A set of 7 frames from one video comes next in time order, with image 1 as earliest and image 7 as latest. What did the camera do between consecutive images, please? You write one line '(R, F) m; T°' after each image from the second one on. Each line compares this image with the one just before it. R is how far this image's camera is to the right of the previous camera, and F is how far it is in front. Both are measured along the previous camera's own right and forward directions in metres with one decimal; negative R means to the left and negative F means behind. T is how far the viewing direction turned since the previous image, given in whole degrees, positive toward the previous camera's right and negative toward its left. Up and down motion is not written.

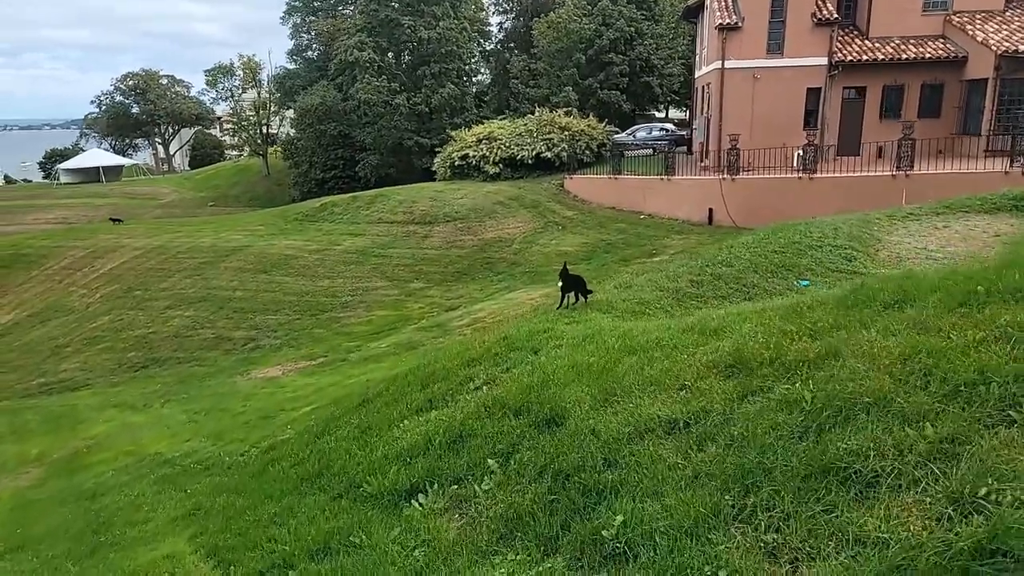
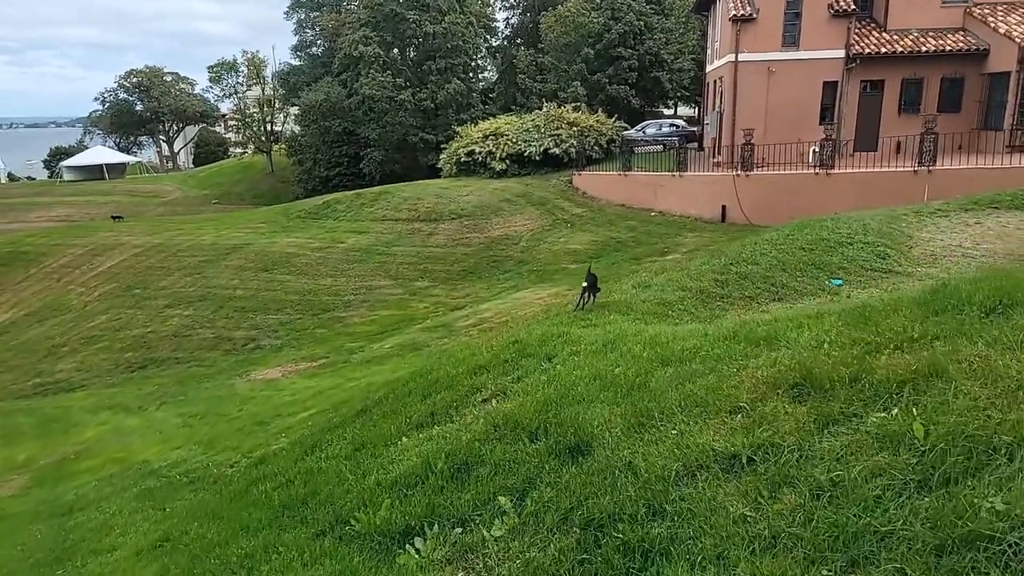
(0.0, +0.6) m; 0°
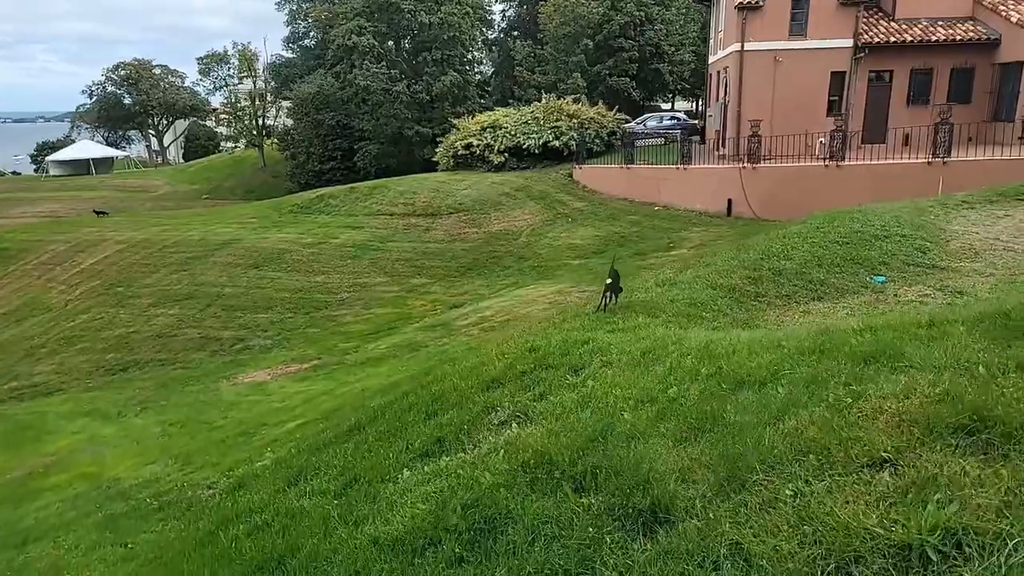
(-0.2, +0.9) m; 0°
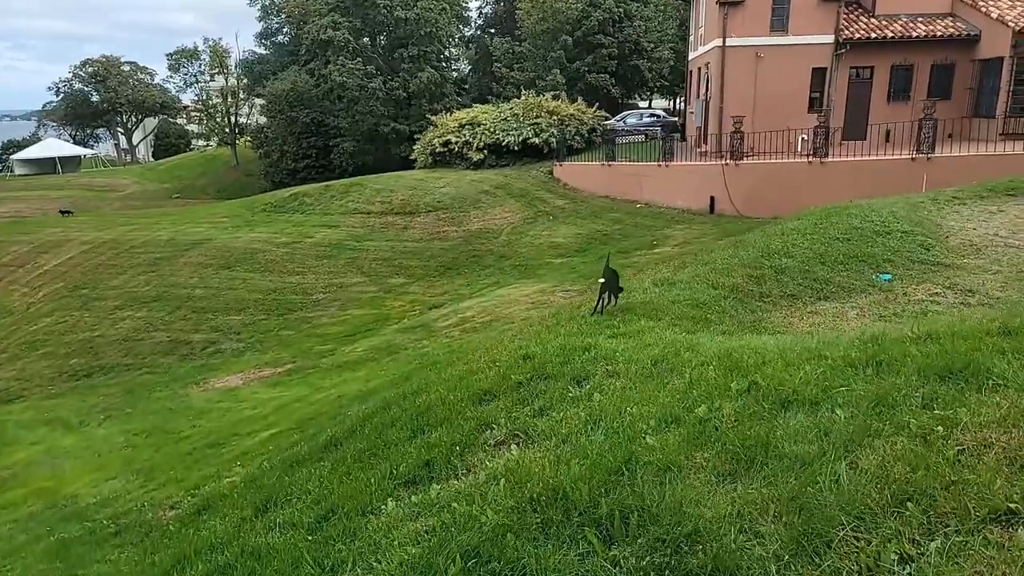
(-0.1, +0.5) m; +2°
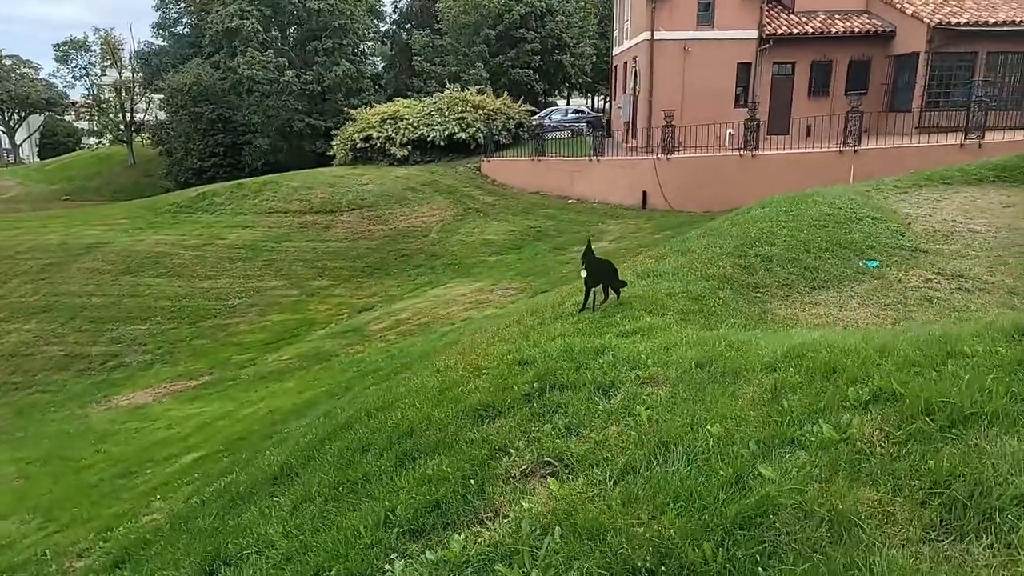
(-0.5, +0.8) m; +7°
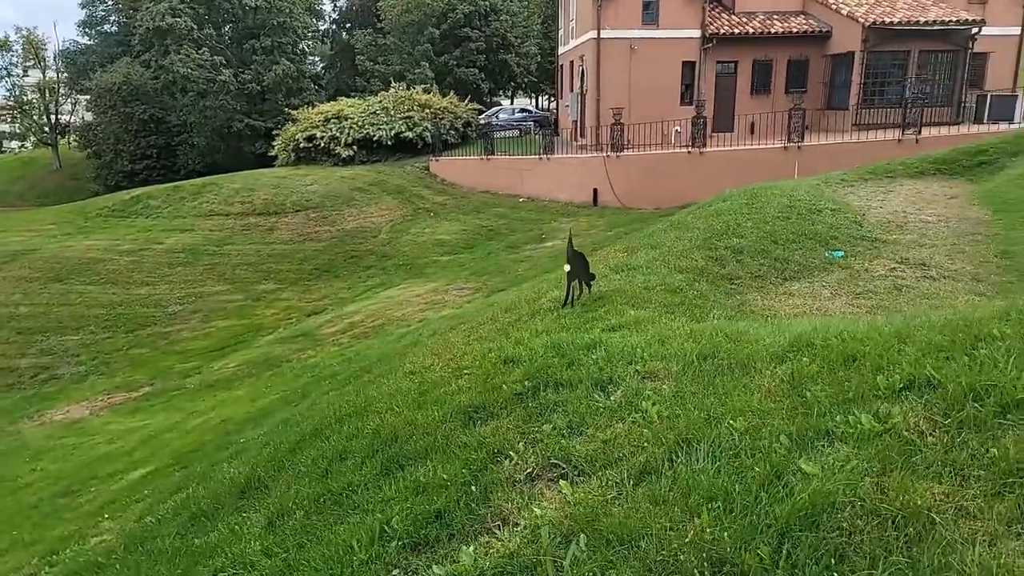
(-0.2, +0.2) m; +4°
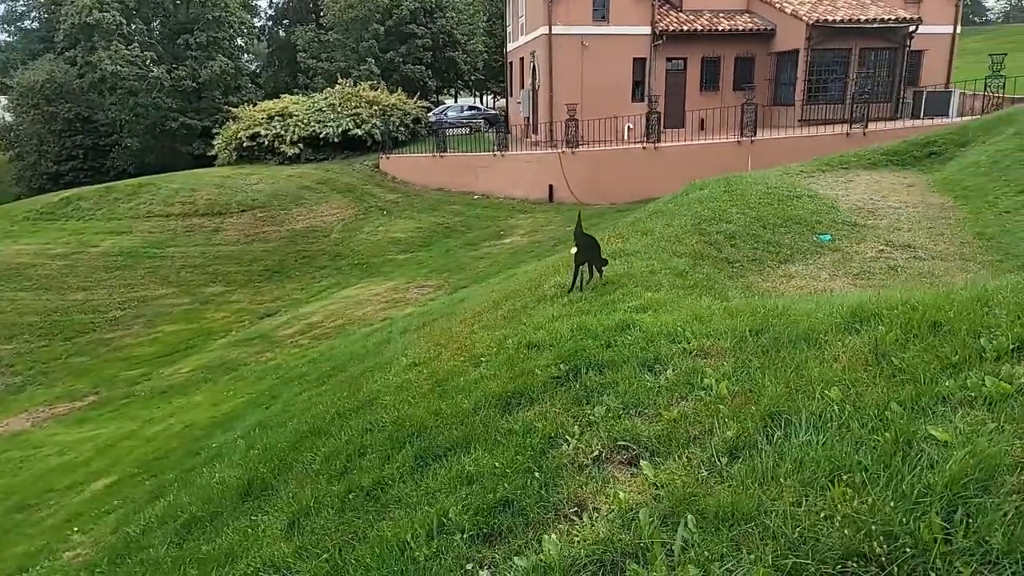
(-0.5, +0.2) m; +5°
